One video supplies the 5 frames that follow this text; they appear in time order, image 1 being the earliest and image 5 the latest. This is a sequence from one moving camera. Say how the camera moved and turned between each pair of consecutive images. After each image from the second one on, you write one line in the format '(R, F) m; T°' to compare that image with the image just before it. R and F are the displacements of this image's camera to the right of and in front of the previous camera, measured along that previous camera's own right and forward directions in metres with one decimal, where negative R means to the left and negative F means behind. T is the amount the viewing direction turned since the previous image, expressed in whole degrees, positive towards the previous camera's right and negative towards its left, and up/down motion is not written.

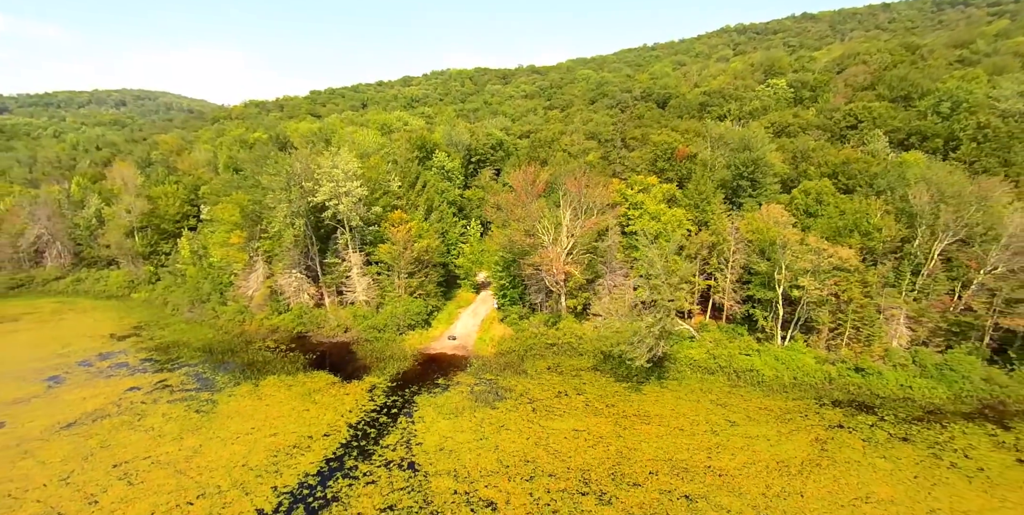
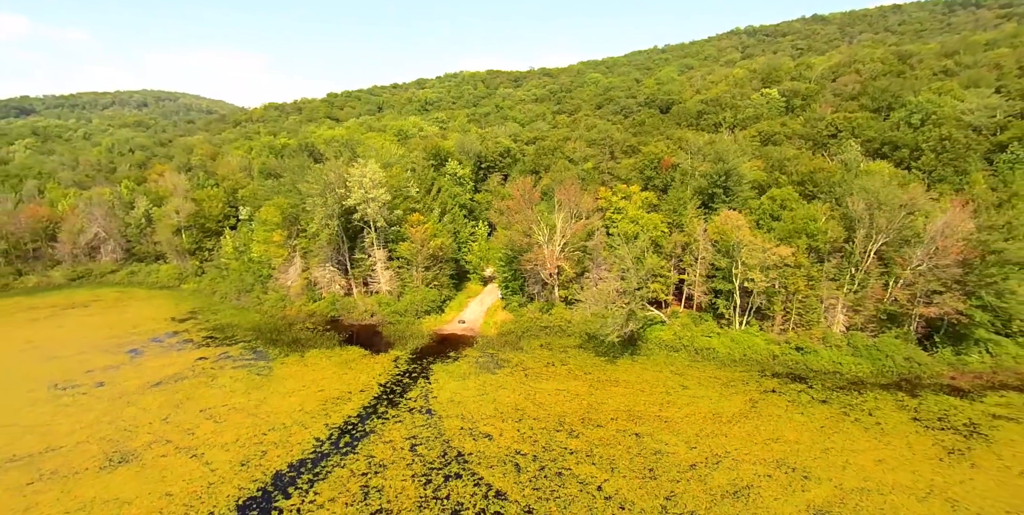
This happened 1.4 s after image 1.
(+0.8, -5.4) m; -1°
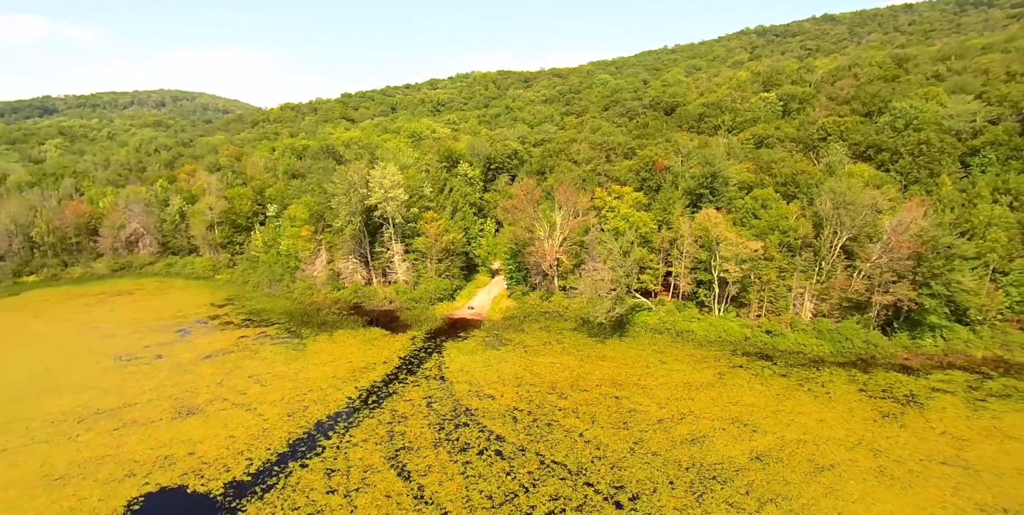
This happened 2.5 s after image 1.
(+0.5, -4.2) m; -1°
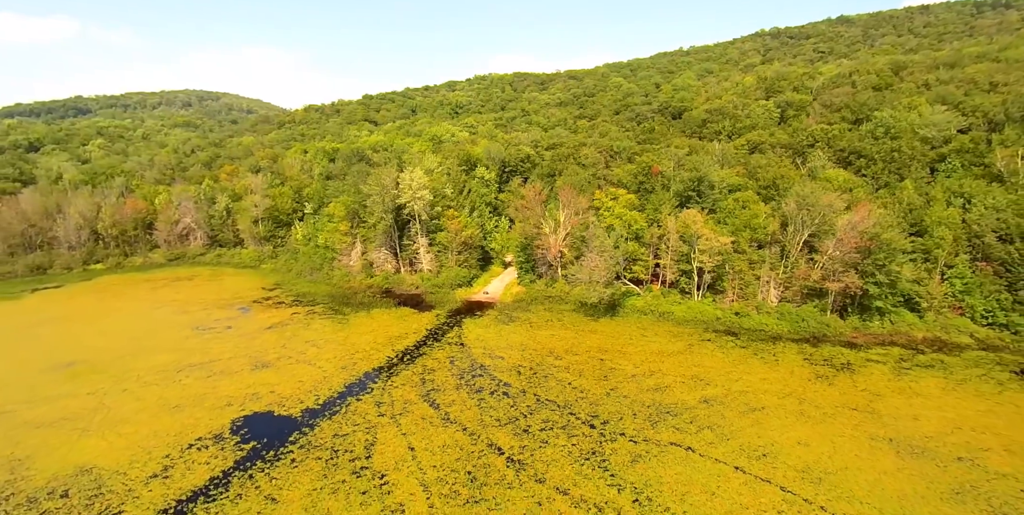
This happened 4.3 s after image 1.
(+0.6, -6.6) m; -2°
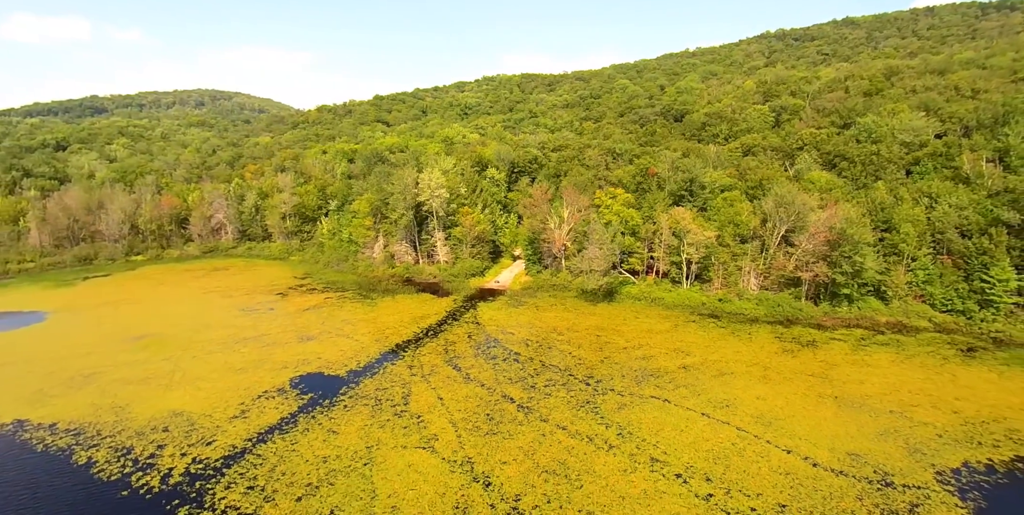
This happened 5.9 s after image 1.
(-0.2, -5.3) m; -1°
